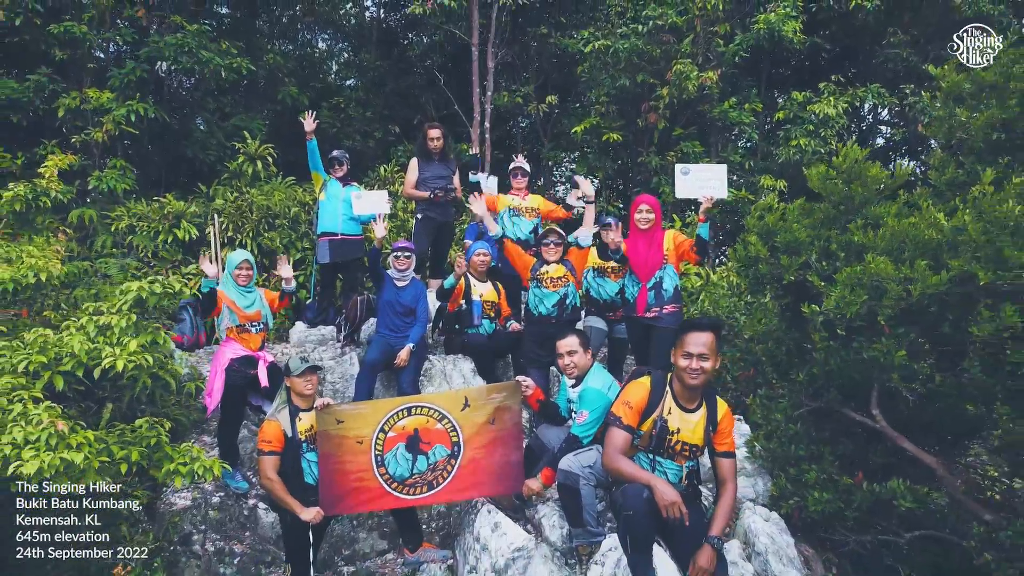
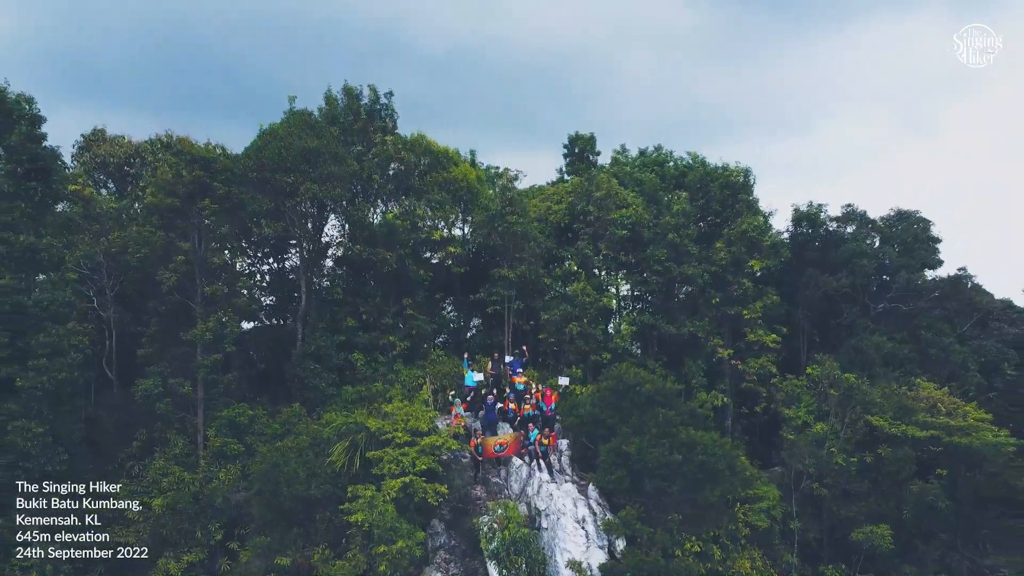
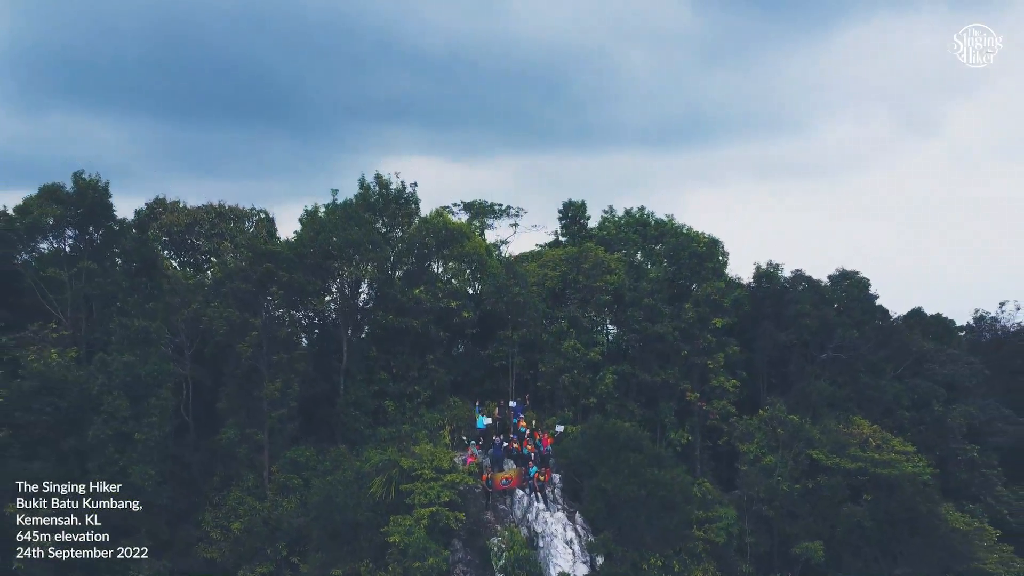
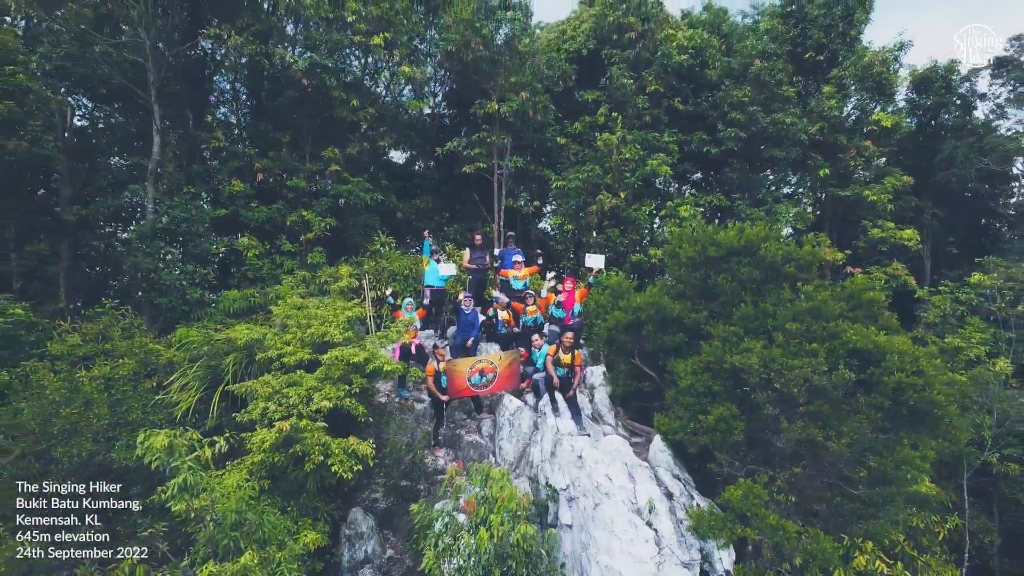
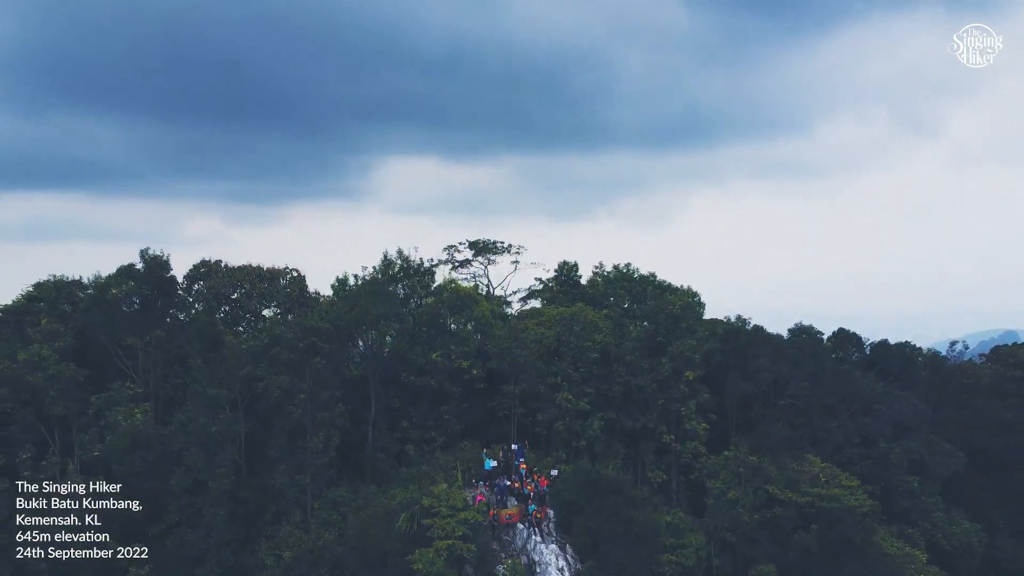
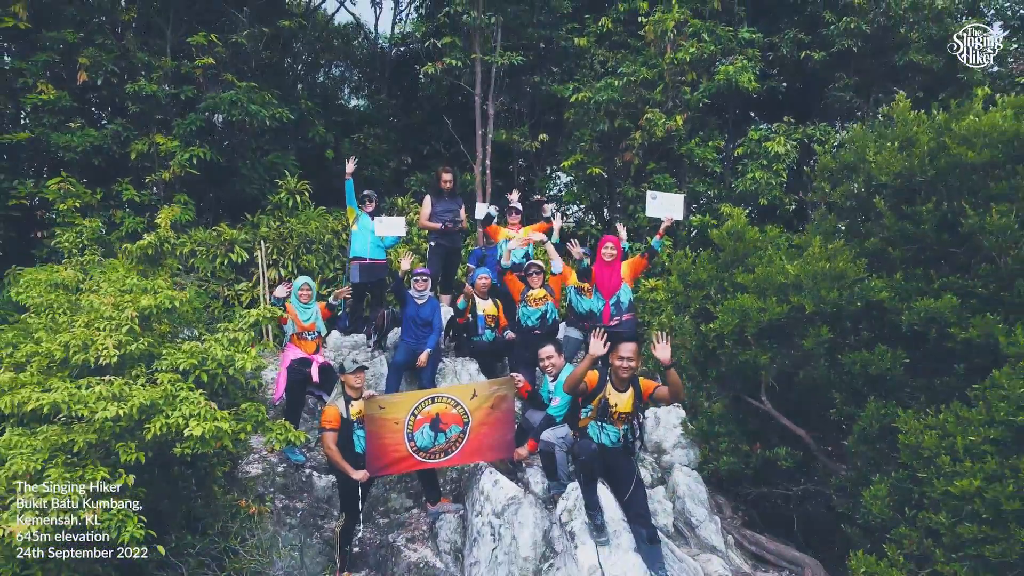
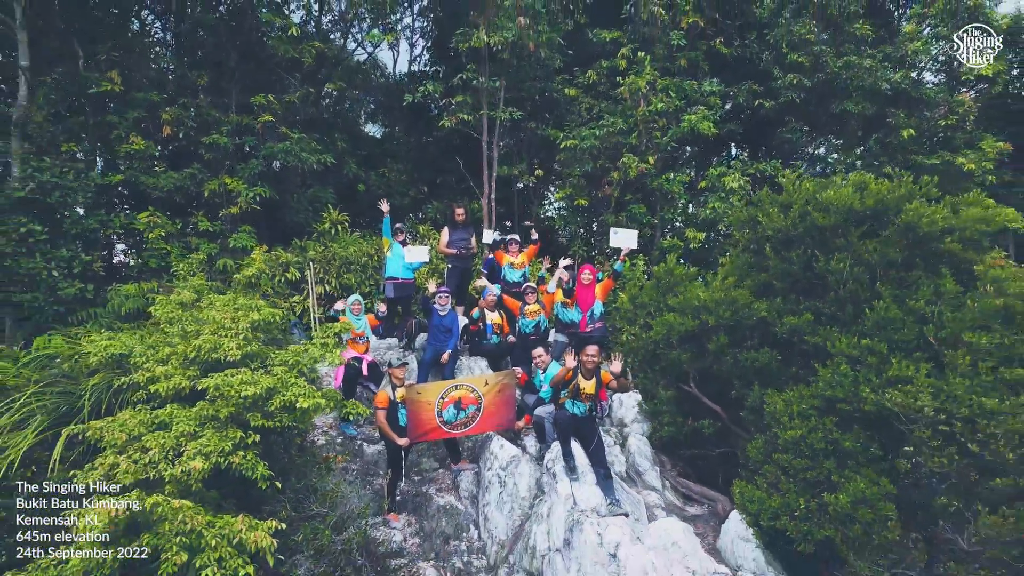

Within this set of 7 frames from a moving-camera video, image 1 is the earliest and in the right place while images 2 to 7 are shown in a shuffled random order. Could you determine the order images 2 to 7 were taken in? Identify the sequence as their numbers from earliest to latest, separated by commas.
6, 7, 4, 2, 3, 5
